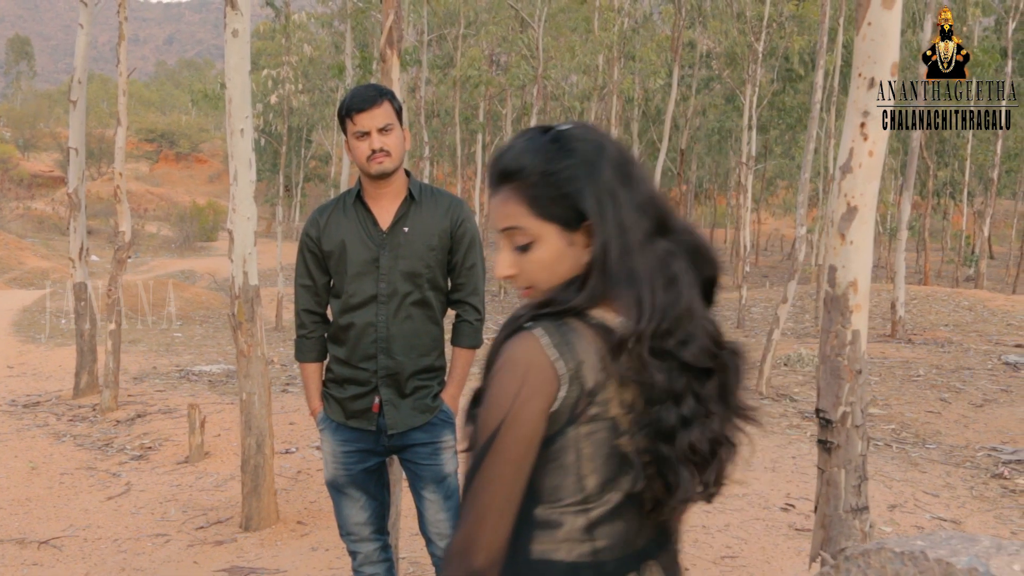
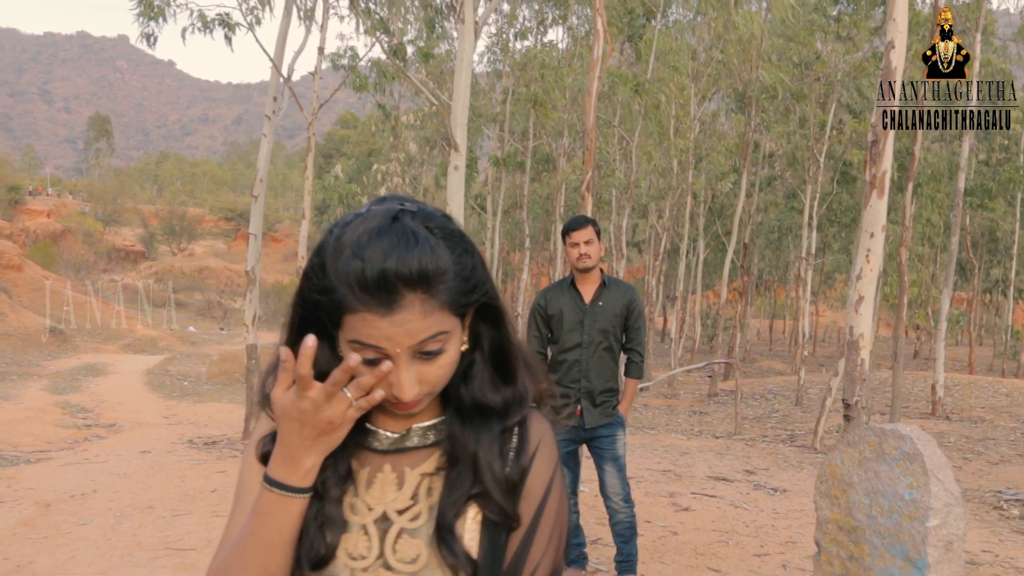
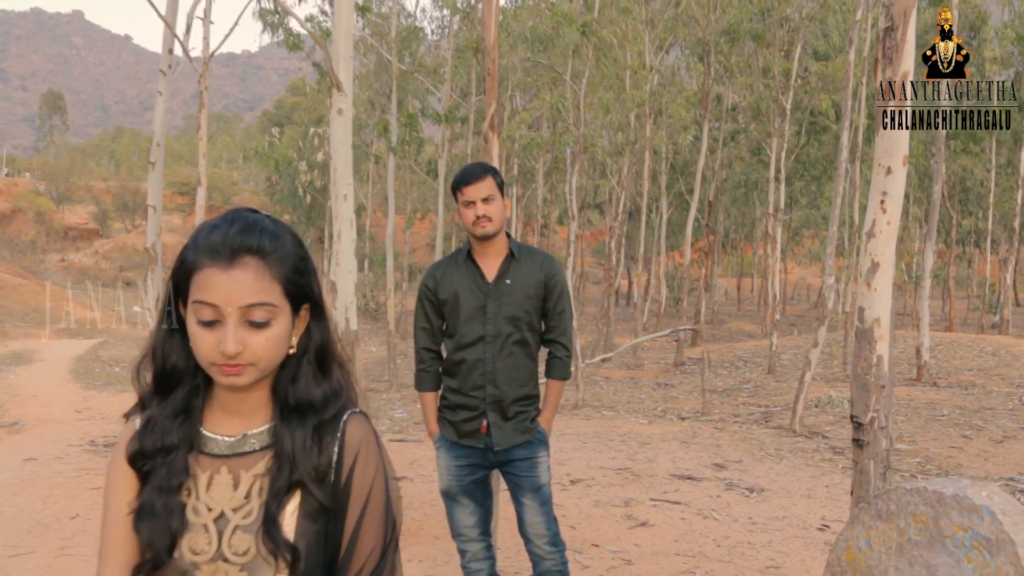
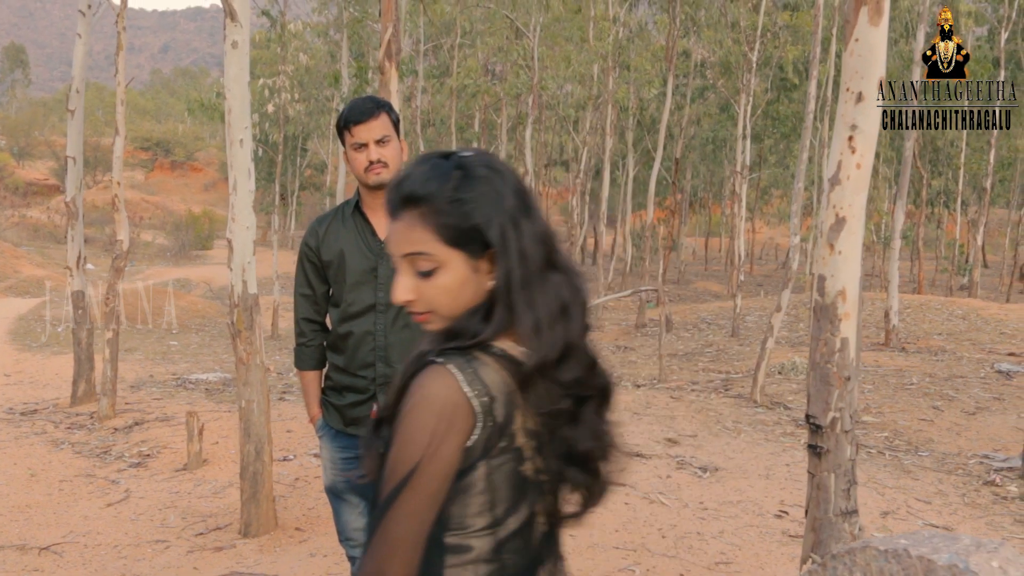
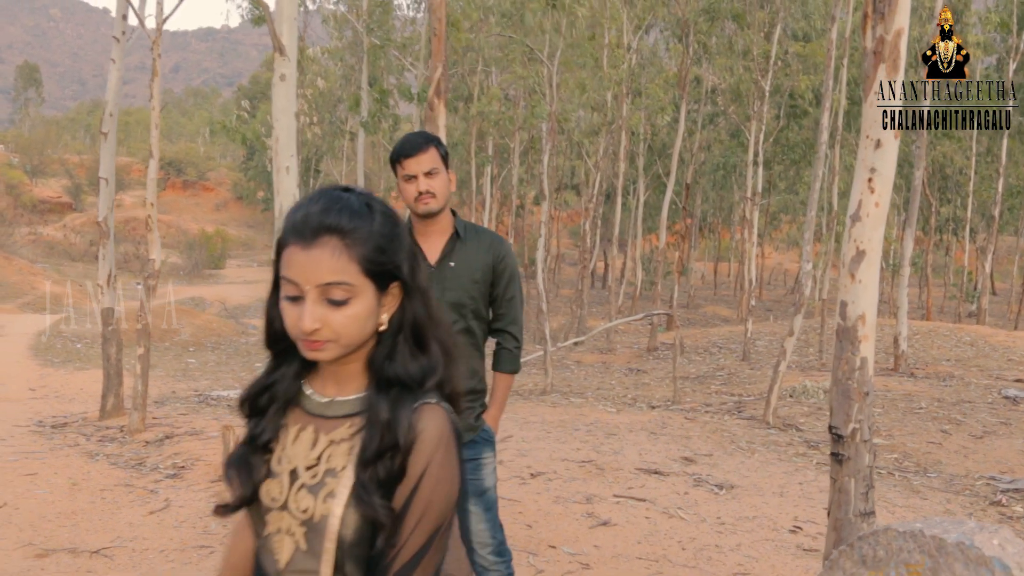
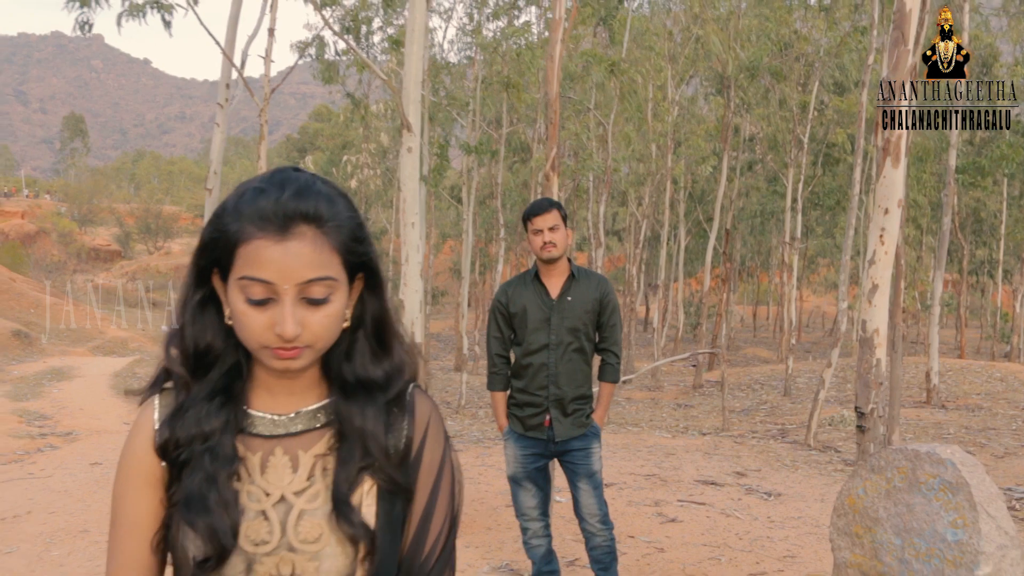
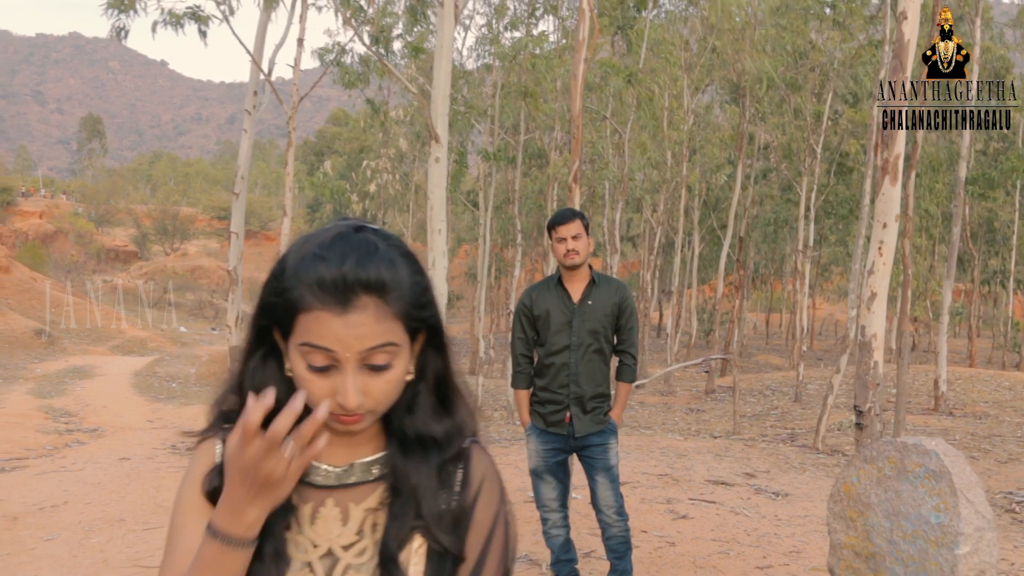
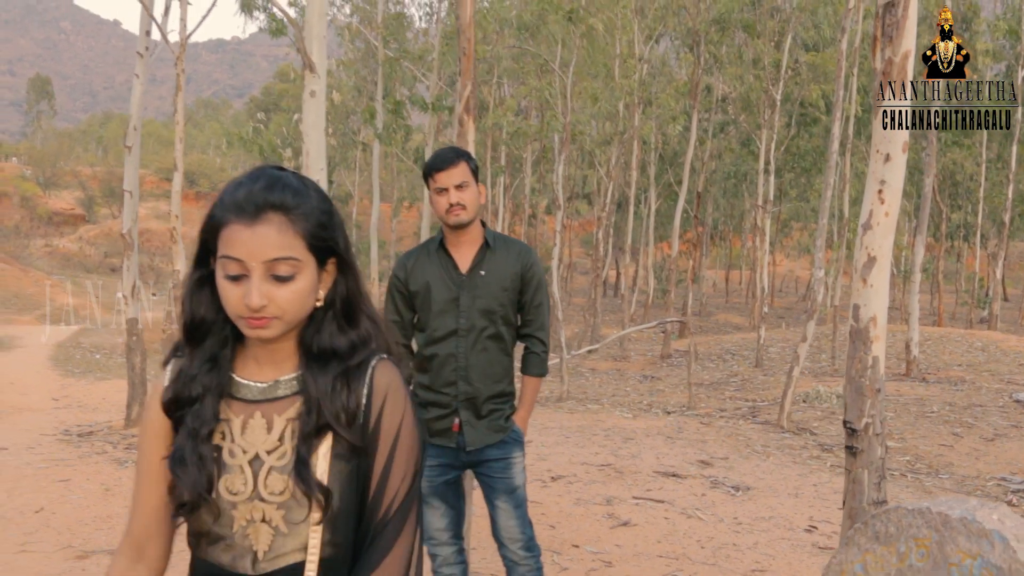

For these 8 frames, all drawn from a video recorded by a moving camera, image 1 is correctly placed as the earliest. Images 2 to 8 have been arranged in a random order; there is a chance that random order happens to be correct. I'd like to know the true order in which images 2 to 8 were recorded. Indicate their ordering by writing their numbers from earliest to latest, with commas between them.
4, 5, 8, 3, 6, 7, 2
